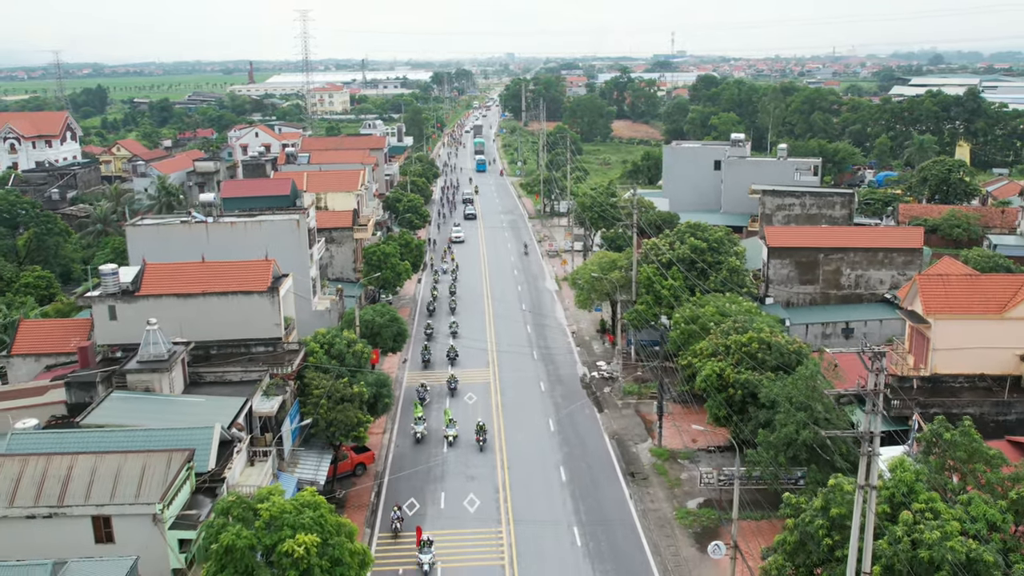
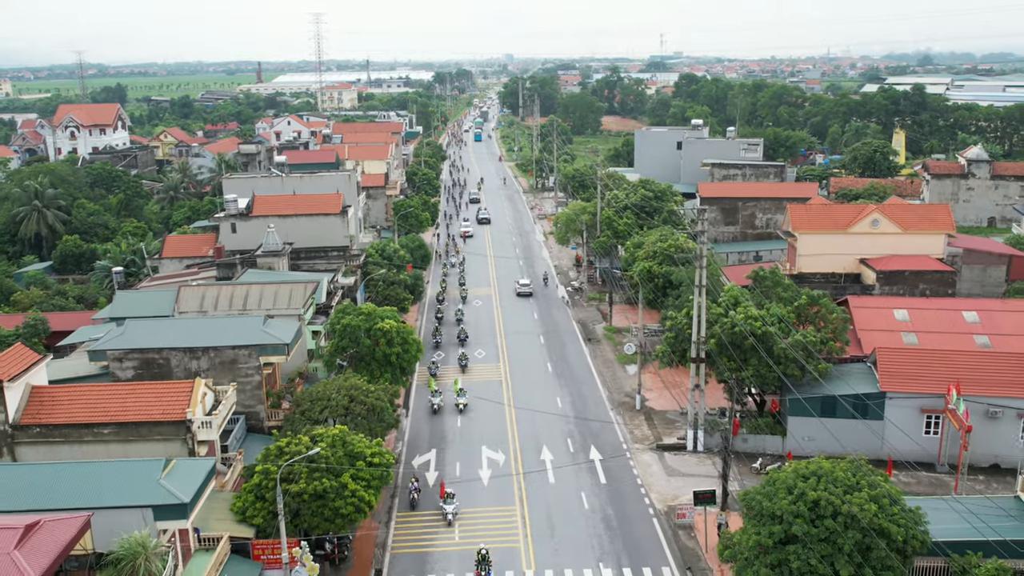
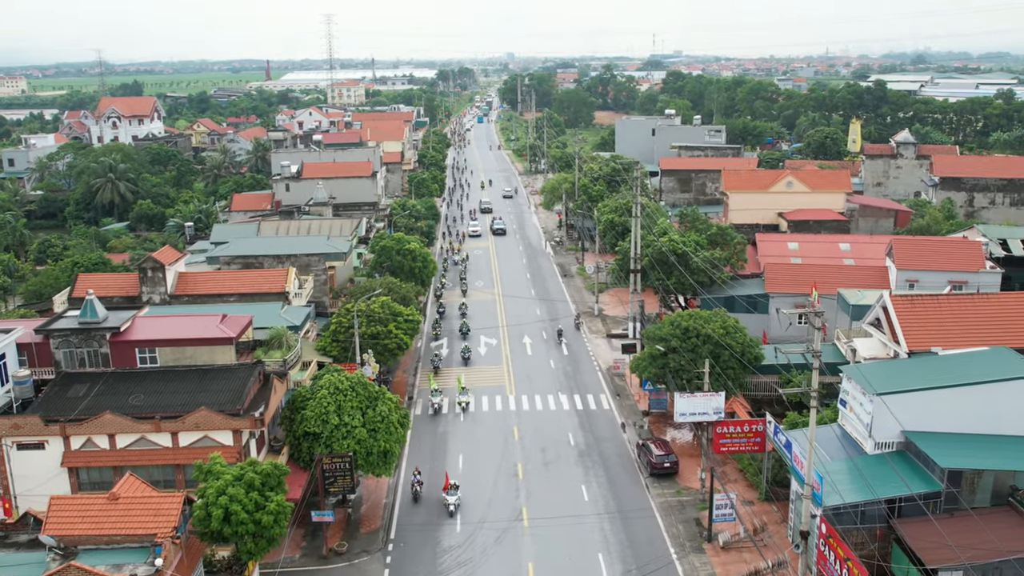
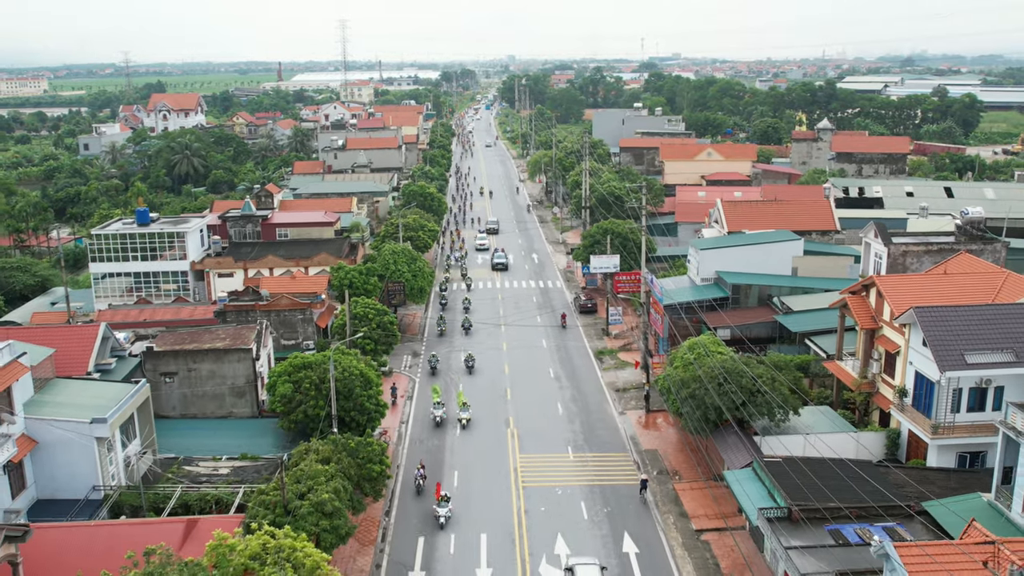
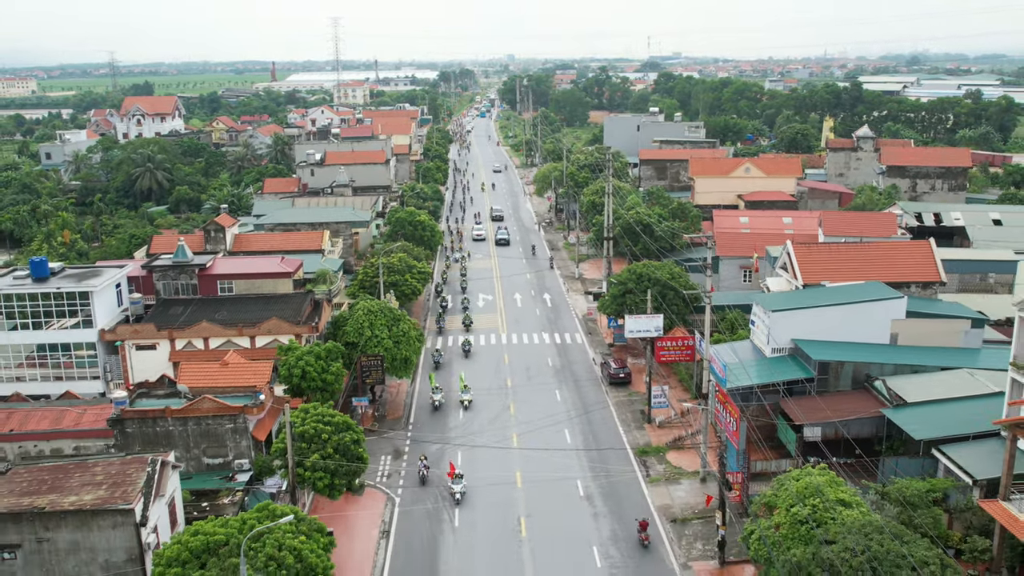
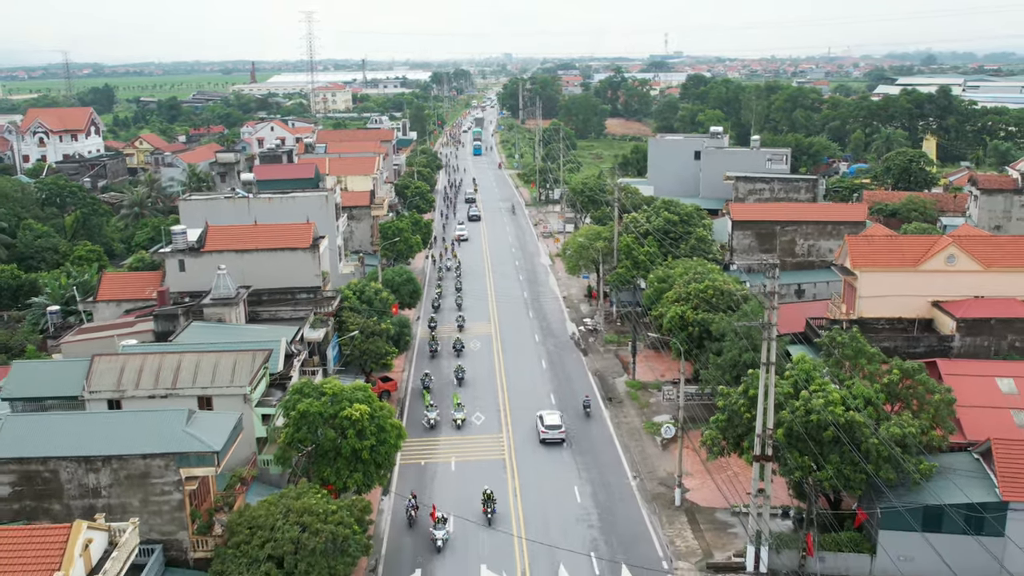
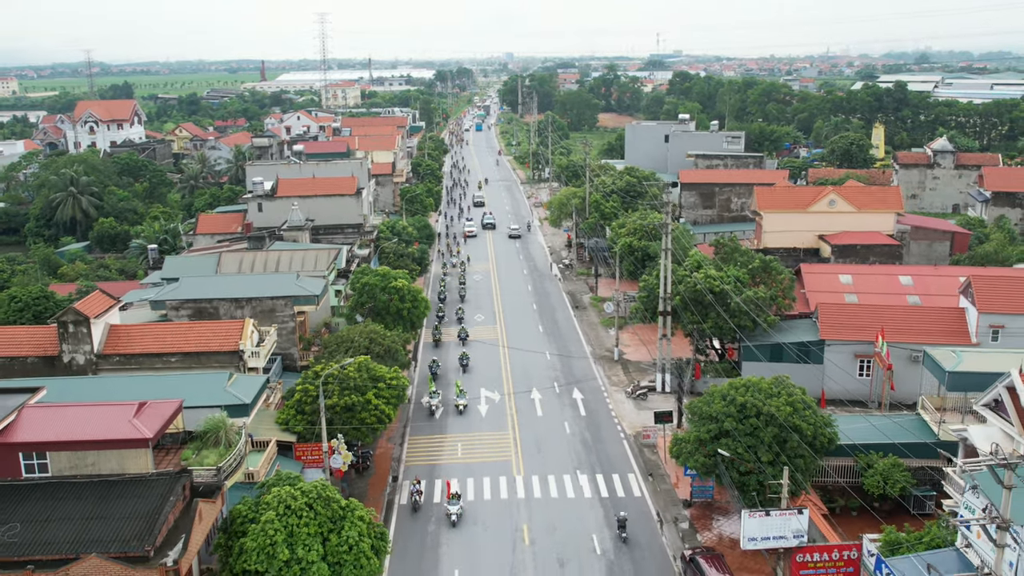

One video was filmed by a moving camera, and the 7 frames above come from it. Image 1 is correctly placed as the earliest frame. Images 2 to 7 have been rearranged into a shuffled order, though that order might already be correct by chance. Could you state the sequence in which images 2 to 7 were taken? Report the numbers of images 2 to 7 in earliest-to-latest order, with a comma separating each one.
6, 2, 7, 3, 5, 4
